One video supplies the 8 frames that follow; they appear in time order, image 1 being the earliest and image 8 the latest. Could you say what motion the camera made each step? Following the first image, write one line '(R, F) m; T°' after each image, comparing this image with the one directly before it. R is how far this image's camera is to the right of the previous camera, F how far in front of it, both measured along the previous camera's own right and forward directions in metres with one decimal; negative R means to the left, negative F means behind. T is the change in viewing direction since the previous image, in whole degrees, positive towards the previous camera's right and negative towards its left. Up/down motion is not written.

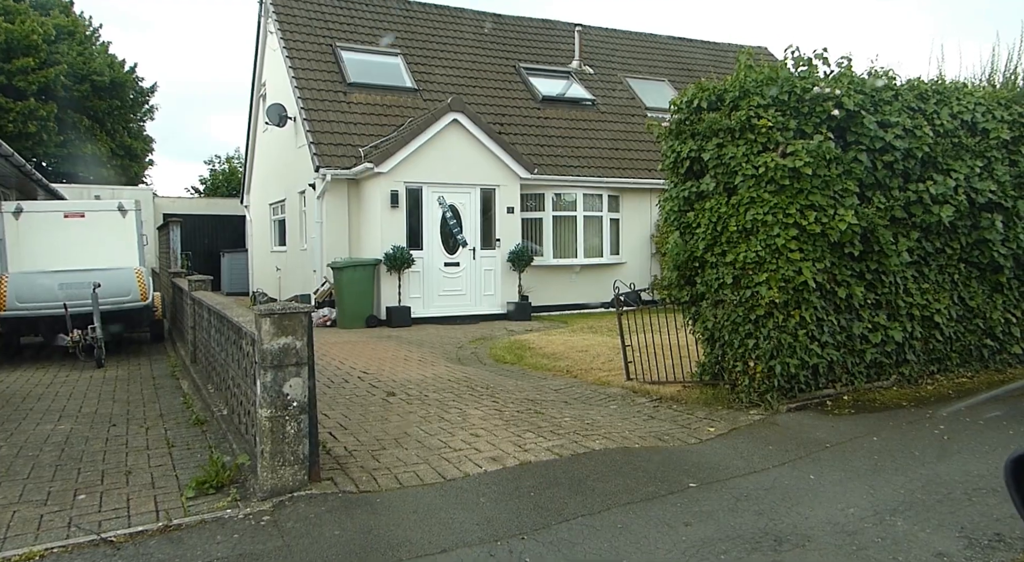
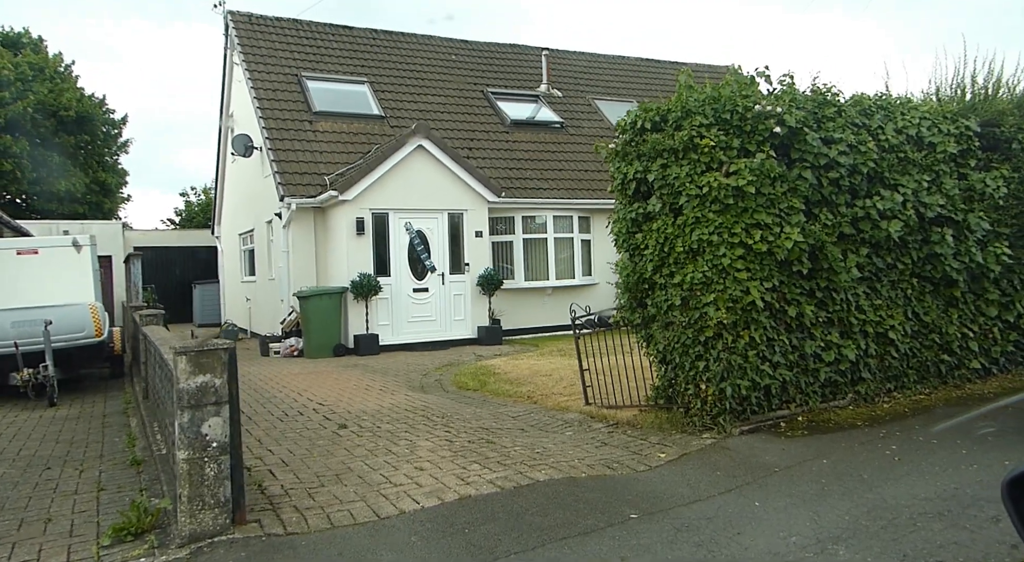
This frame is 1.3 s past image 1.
(+0.3, +0.1) m; +2°
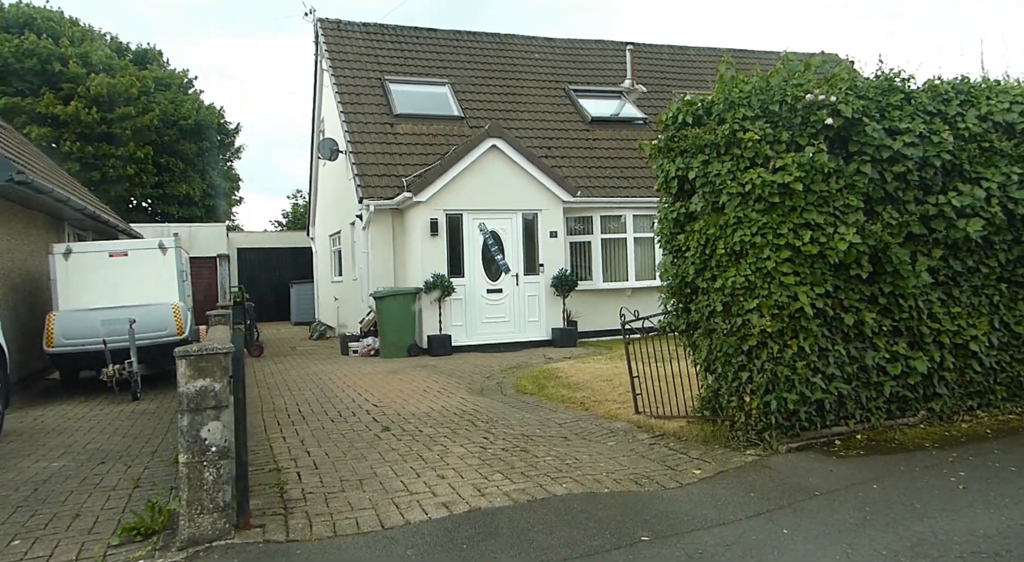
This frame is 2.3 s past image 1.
(+0.5, +0.2) m; -7°
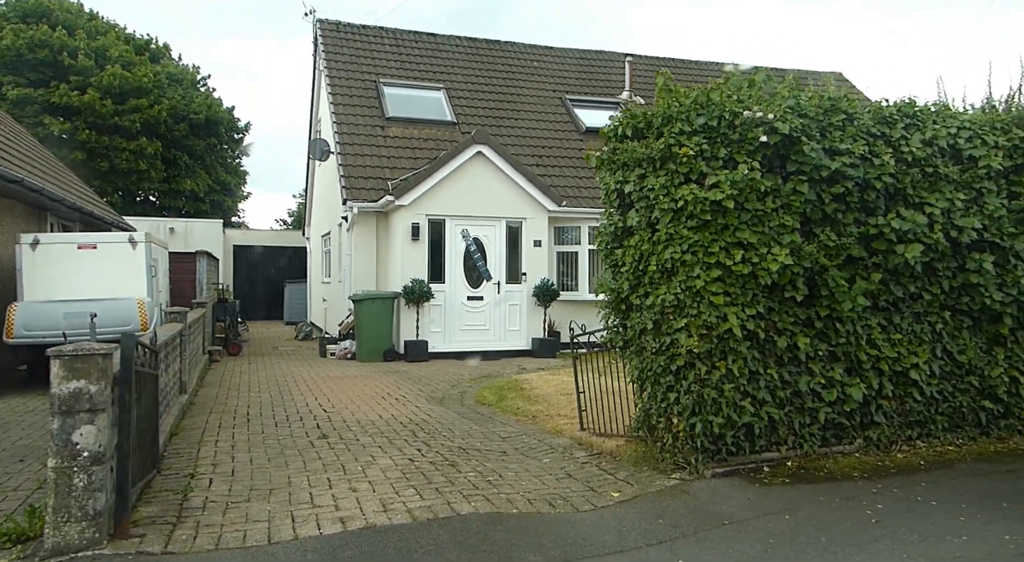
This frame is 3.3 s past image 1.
(+0.6, +0.2) m; 0°
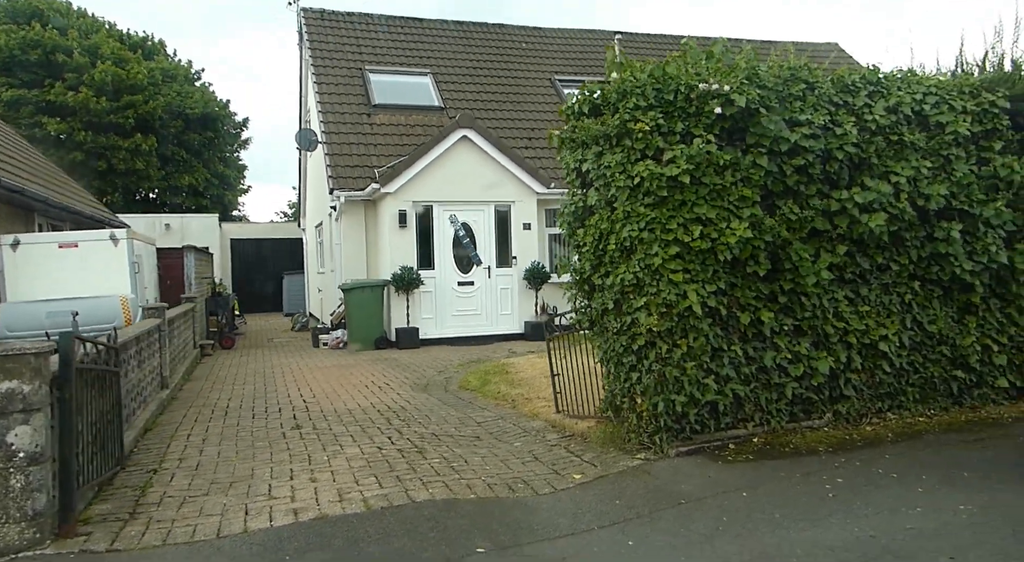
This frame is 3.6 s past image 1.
(+0.3, +0.1) m; 0°
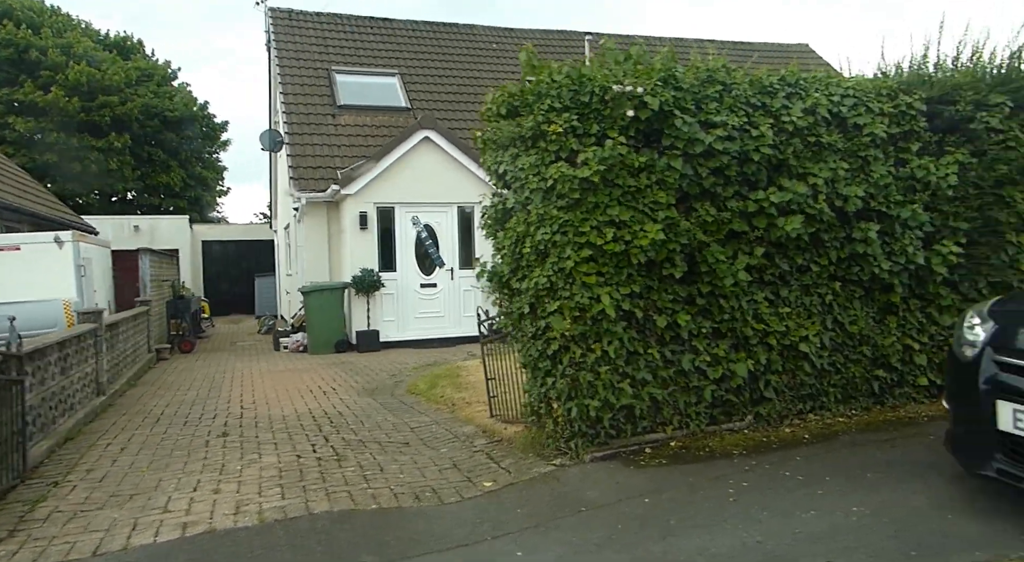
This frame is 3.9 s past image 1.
(+0.5, +0.1) m; +1°
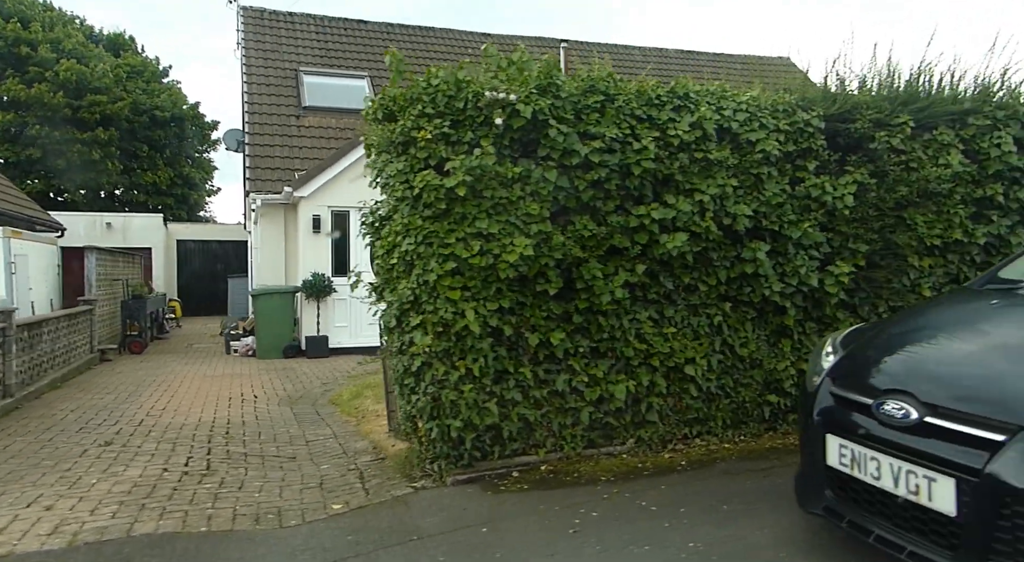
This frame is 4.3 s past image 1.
(+0.9, +0.2) m; +1°
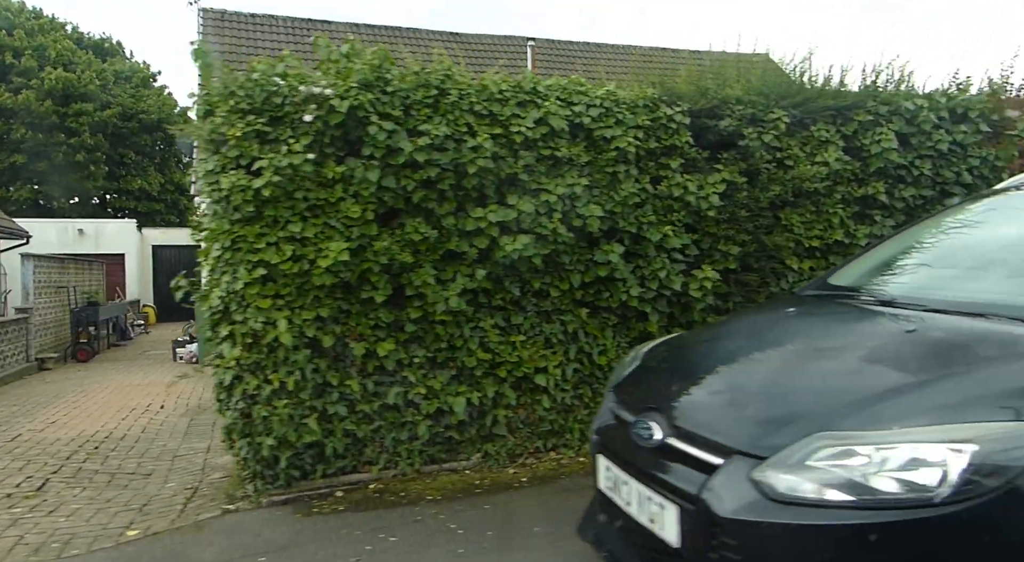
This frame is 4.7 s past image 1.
(+1.1, +0.3) m; 0°
